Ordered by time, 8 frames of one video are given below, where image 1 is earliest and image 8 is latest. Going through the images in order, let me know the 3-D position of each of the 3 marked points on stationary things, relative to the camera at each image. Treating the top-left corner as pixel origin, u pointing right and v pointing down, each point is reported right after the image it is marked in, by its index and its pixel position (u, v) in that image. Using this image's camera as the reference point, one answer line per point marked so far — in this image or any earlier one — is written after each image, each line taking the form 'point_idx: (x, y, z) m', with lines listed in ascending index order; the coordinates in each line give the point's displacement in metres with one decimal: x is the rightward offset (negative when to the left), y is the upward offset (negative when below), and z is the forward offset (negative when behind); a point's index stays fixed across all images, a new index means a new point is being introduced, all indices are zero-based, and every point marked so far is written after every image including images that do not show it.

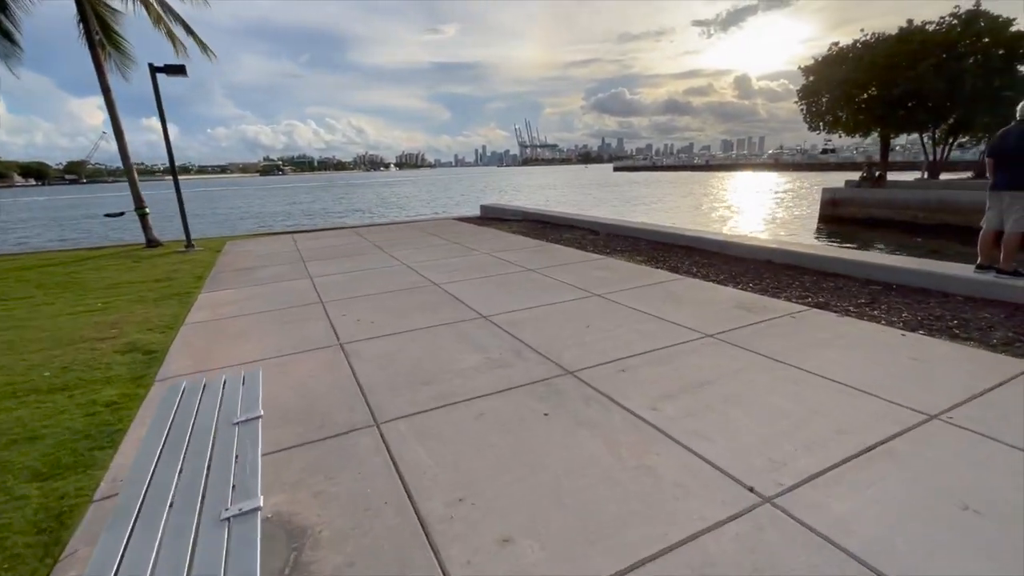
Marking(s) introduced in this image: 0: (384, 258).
0: (-2.0, +0.4, +7.5) m
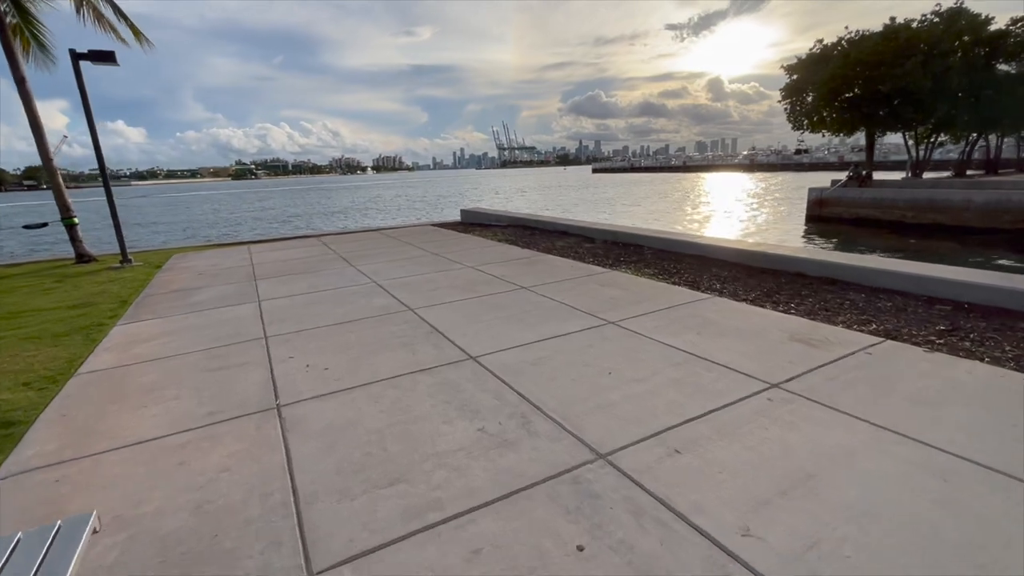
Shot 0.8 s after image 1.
0: (-2.2, +0.2, +6.4) m
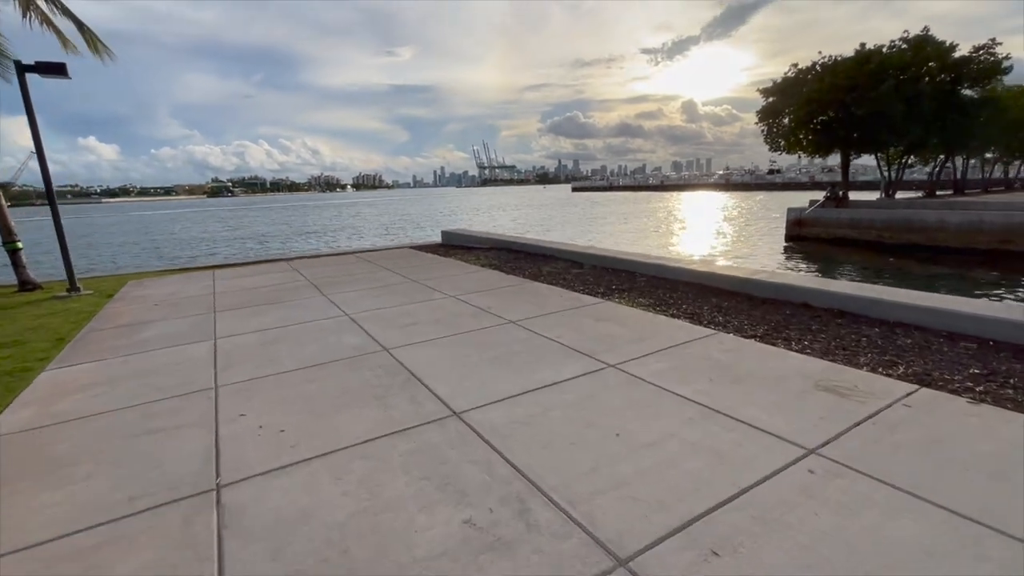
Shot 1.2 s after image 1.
0: (-2.3, -0.2, +5.9) m
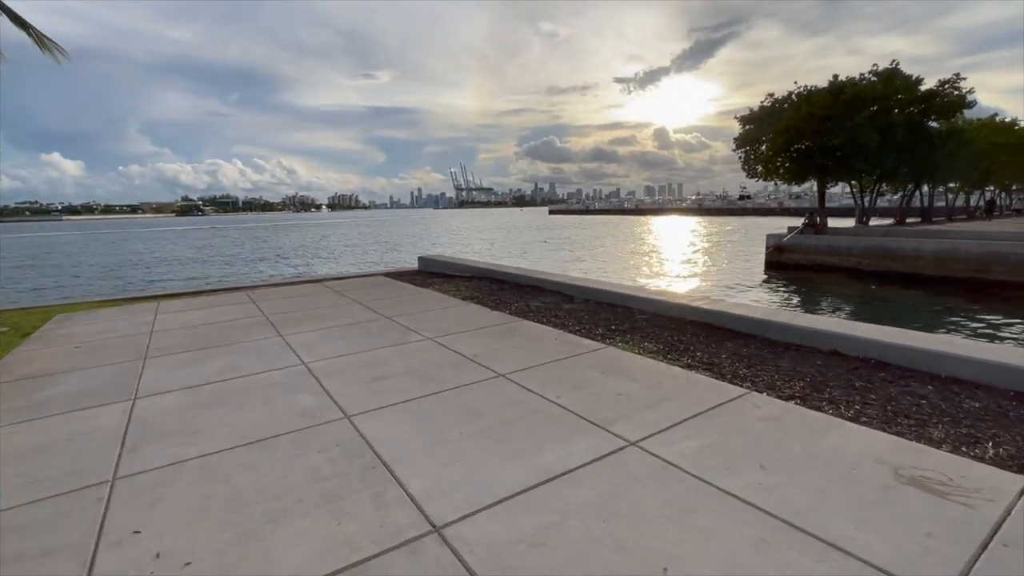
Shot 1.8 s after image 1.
0: (-2.5, -0.7, +5.0) m
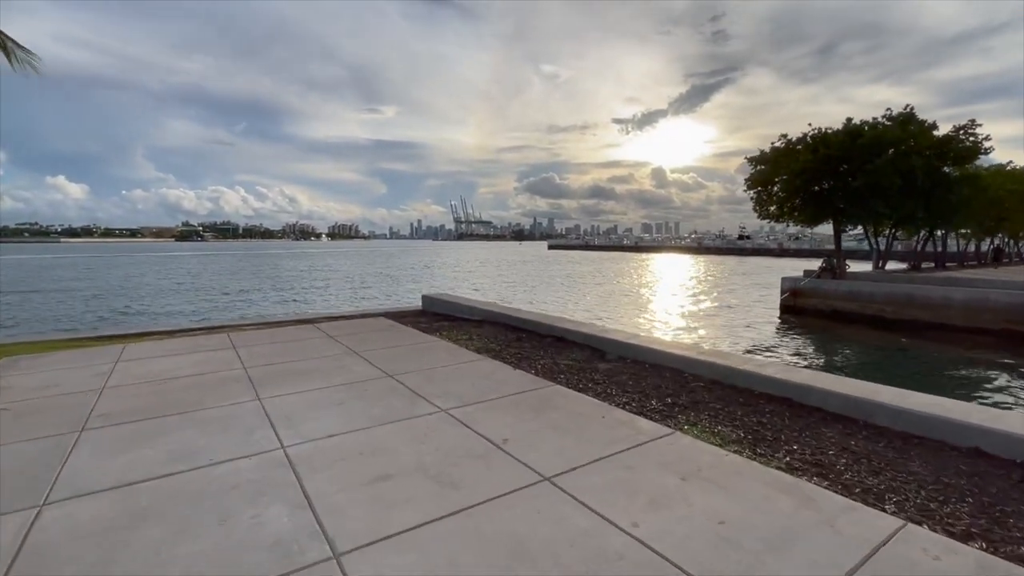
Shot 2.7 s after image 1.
0: (-2.2, -1.1, +3.9) m
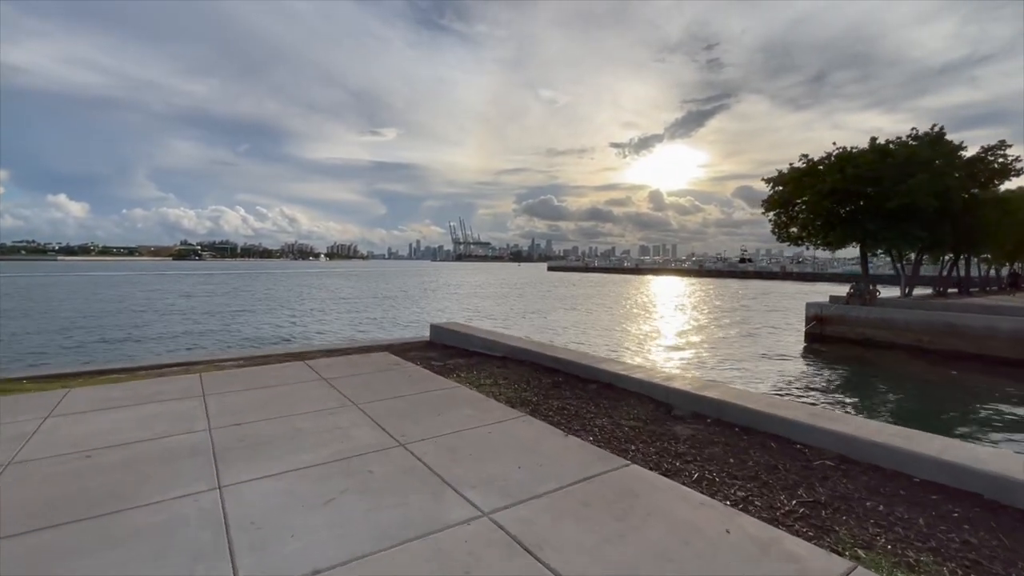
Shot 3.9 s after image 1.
0: (-1.7, -1.4, +2.6) m
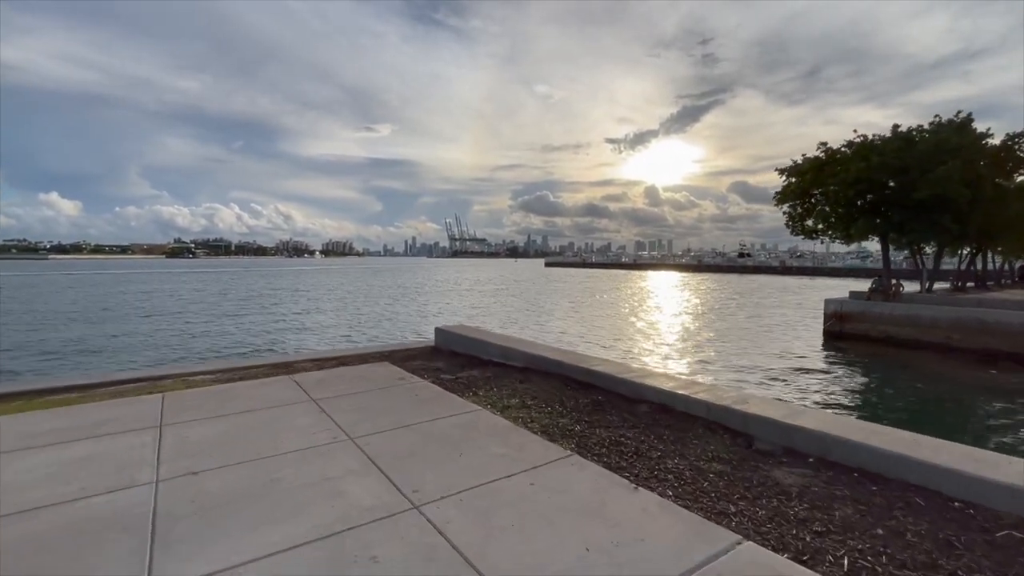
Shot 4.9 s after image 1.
0: (-1.4, -1.4, +1.5) m
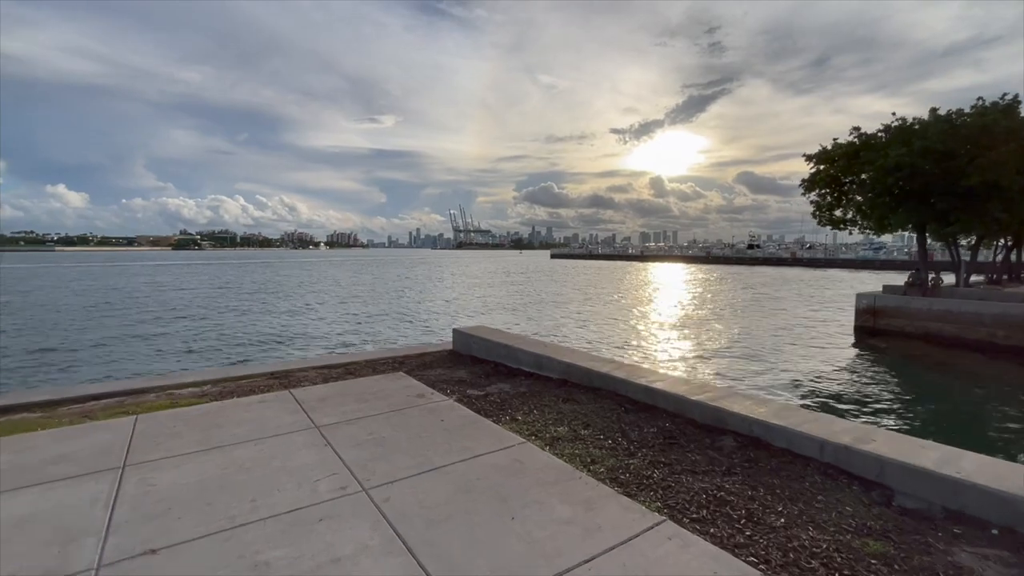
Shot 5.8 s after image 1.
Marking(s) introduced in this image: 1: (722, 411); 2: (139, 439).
0: (-1.0, -1.5, +0.6) m
1: (+1.8, -1.0, +4.1) m
2: (-3.1, -1.2, +4.0) m
